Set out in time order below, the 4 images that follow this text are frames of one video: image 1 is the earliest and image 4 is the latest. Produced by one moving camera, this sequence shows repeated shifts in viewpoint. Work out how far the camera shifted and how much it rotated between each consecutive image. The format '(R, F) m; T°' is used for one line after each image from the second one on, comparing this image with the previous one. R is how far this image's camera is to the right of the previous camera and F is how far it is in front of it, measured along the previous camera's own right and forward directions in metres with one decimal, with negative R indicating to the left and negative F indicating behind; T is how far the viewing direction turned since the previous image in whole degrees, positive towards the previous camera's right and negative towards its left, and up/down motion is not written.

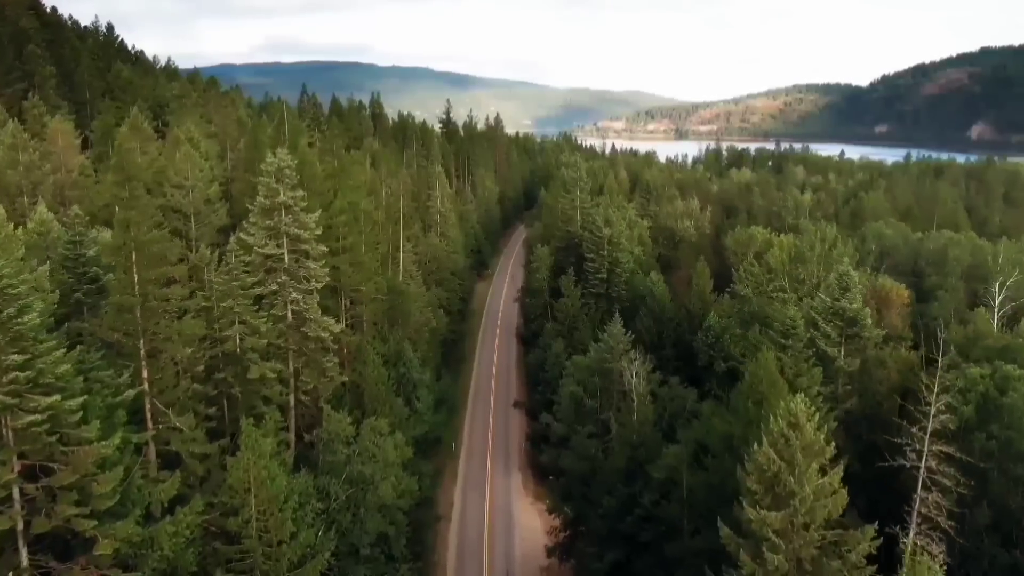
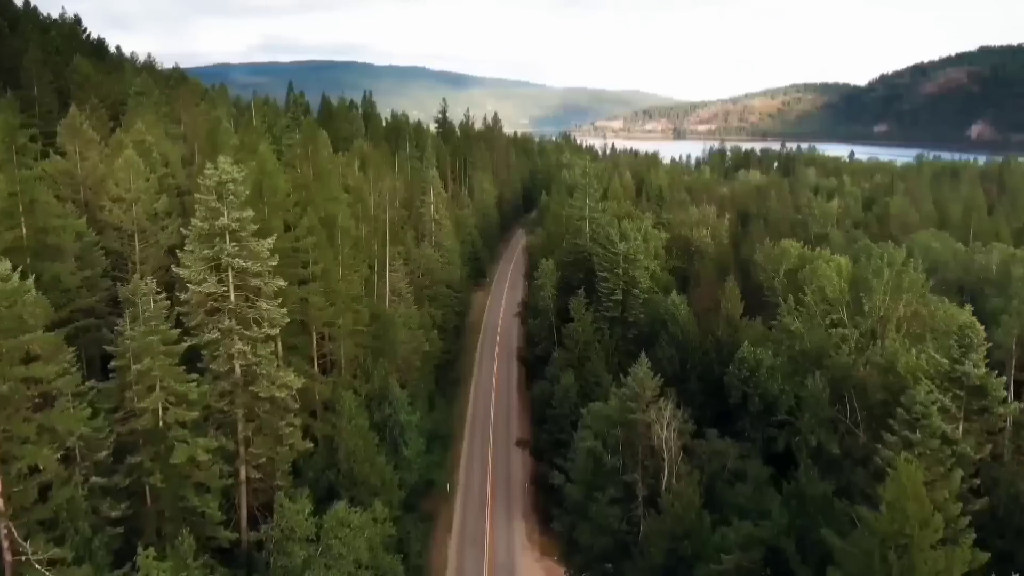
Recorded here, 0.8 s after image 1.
(-0.4, +7.2) m; 0°
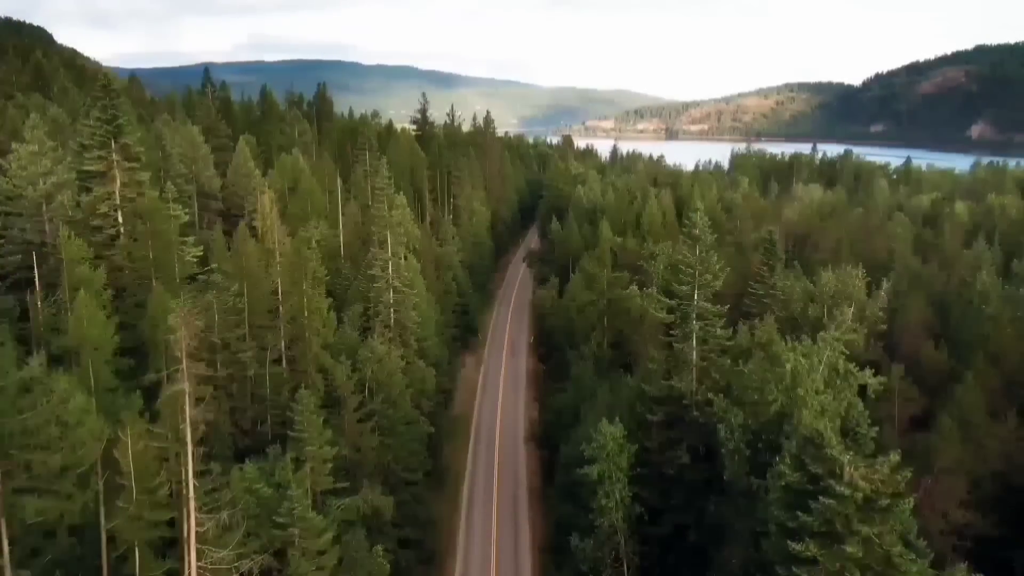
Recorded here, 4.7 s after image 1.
(-1.6, +32.8) m; +1°
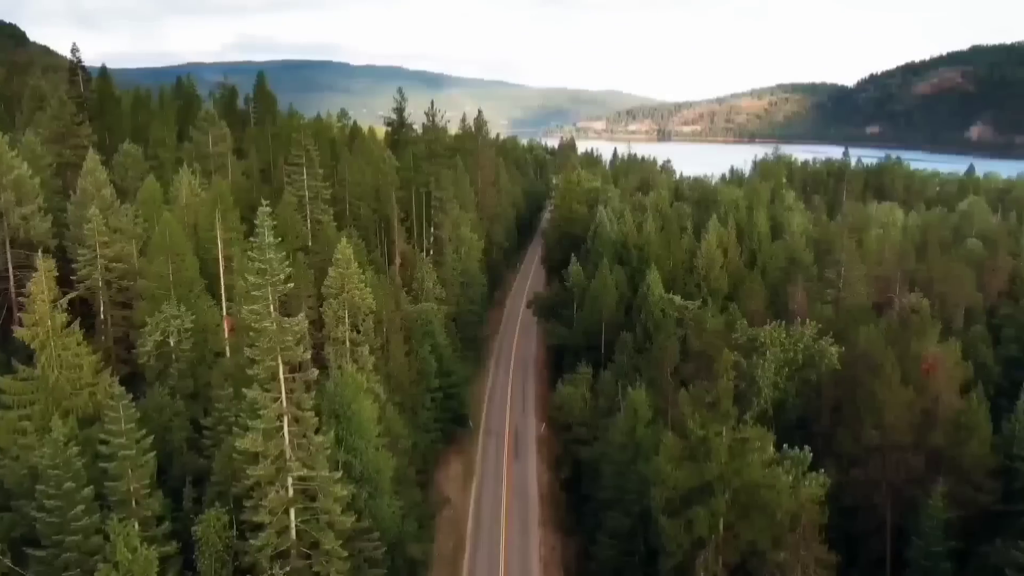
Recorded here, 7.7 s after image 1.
(-1.4, +26.5) m; +1°
